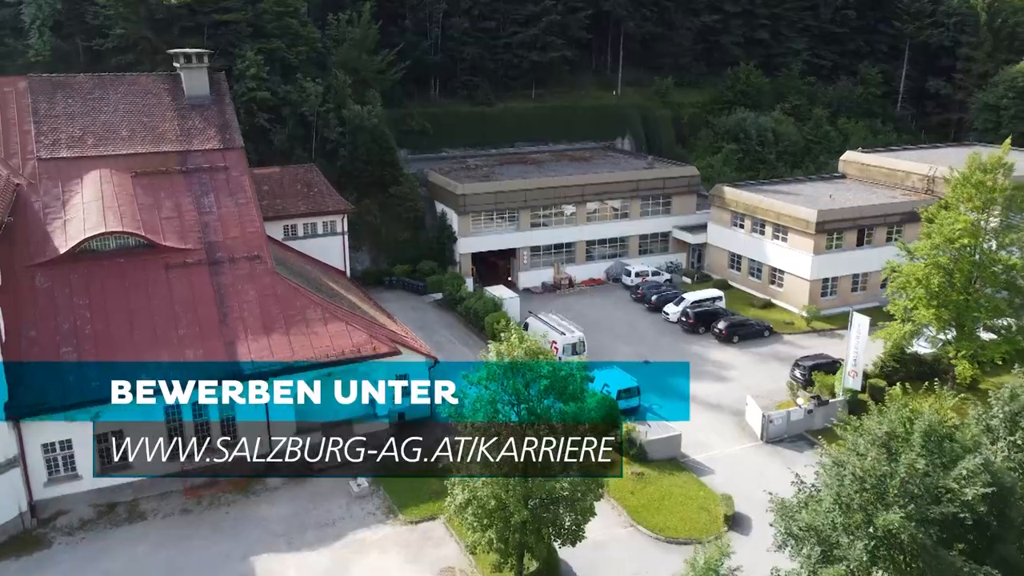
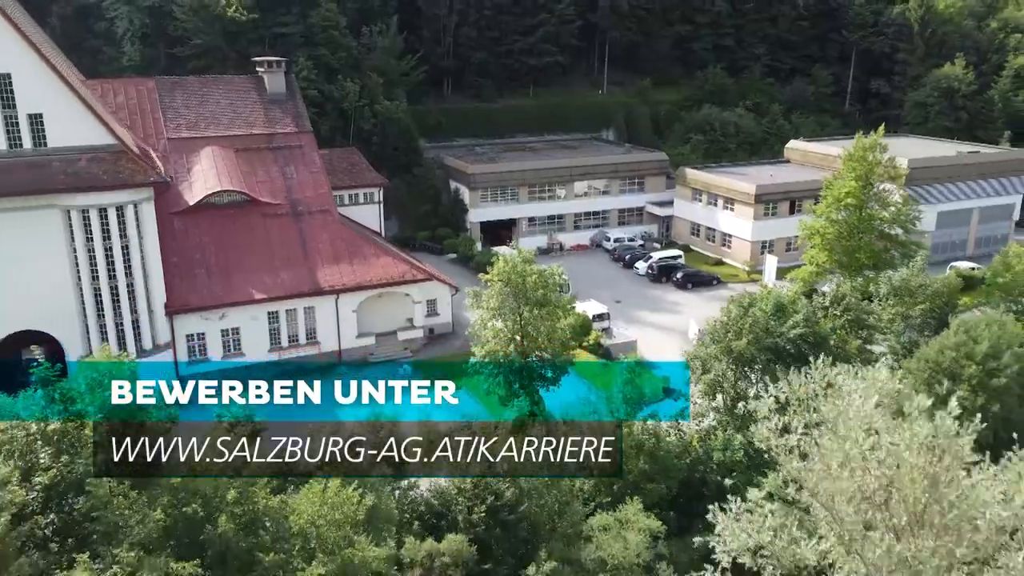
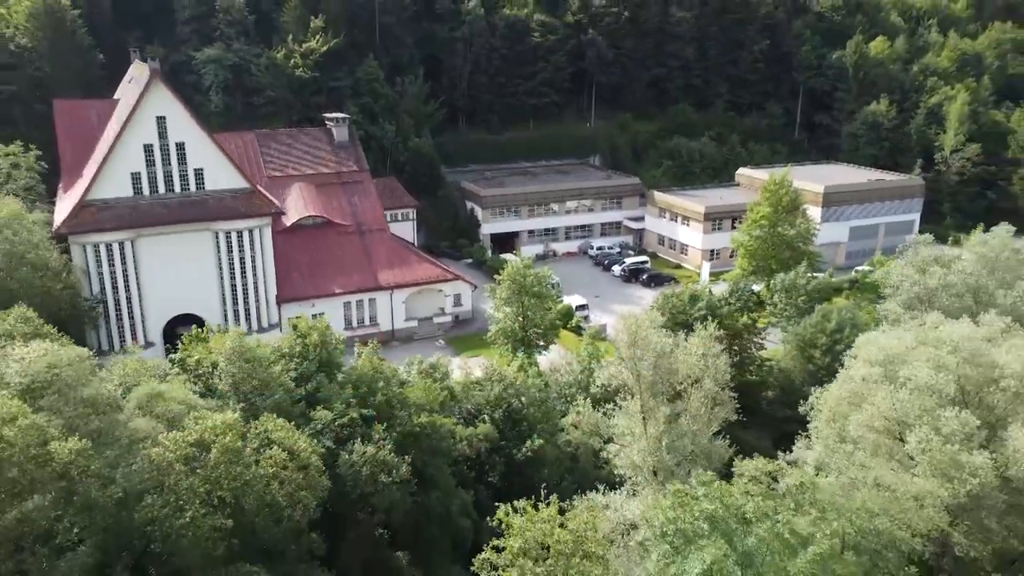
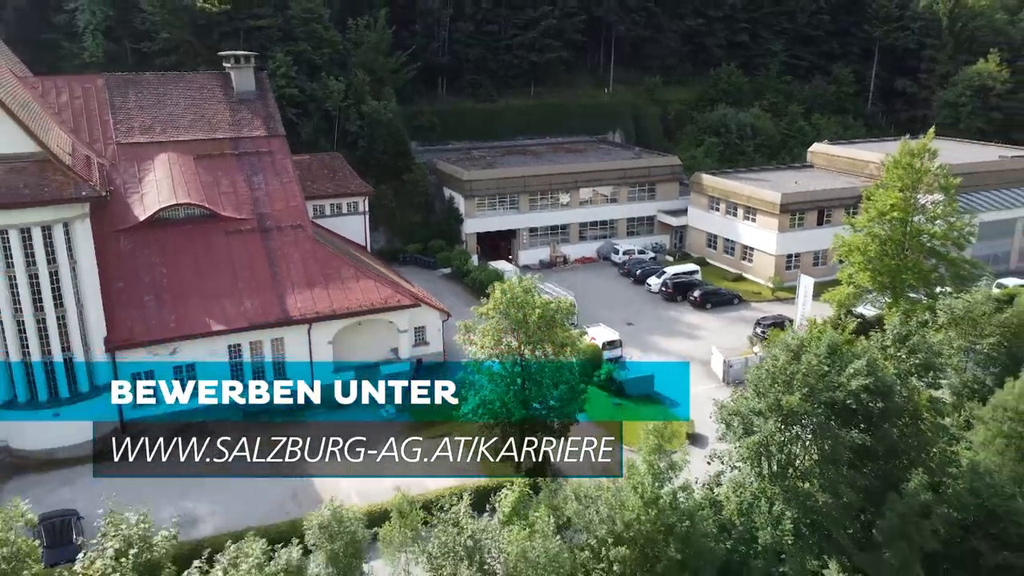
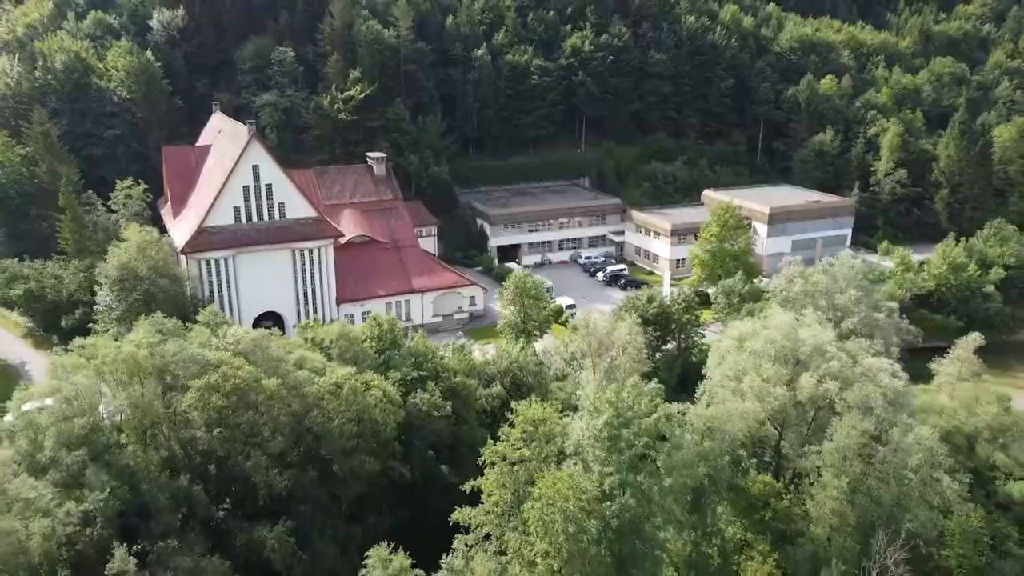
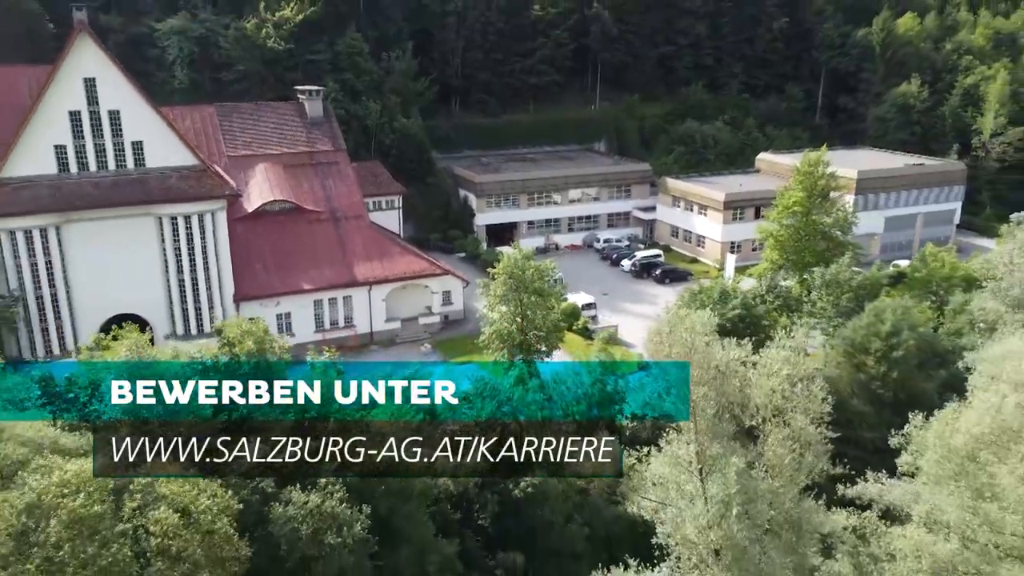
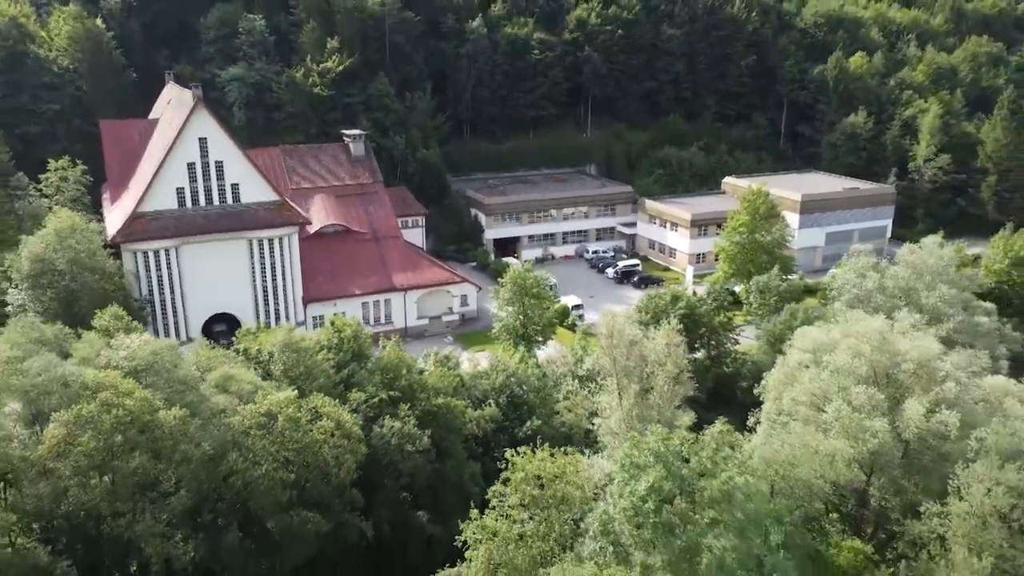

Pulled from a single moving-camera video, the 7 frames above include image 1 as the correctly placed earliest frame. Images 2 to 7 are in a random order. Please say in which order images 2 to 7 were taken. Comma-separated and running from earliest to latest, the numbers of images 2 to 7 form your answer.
4, 2, 6, 3, 7, 5
